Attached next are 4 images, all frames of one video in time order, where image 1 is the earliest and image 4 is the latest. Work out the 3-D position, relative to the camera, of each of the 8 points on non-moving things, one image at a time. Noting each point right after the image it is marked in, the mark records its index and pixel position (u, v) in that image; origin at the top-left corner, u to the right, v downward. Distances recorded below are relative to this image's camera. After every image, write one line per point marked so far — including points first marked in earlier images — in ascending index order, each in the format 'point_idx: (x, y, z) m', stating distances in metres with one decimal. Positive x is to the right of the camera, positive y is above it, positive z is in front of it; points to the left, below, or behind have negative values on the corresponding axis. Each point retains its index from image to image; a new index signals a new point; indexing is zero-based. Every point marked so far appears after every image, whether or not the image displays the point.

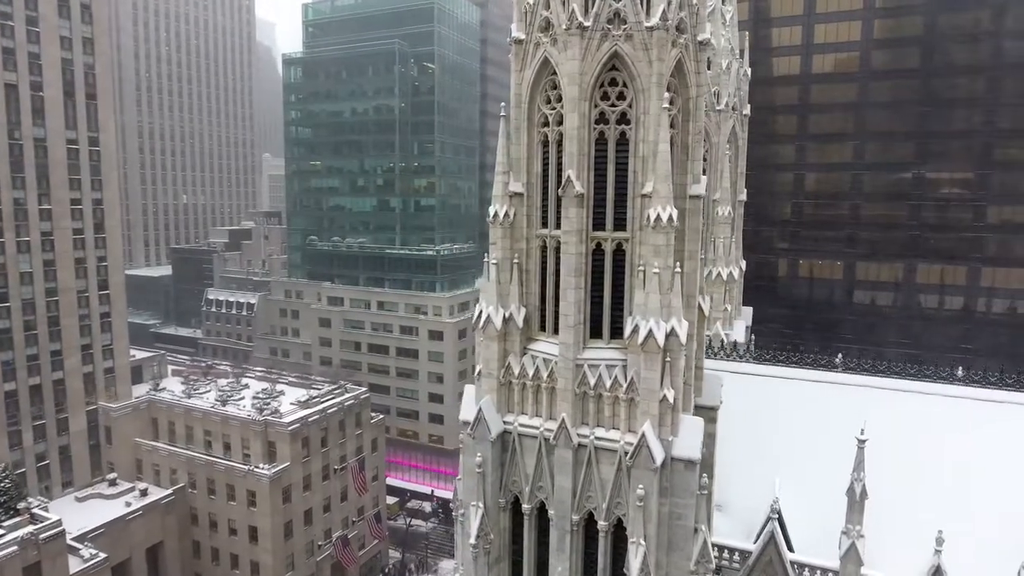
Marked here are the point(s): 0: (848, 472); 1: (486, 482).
0: (+9.7, -5.2, +19.4) m
1: (-0.6, -4.9, +17.1) m
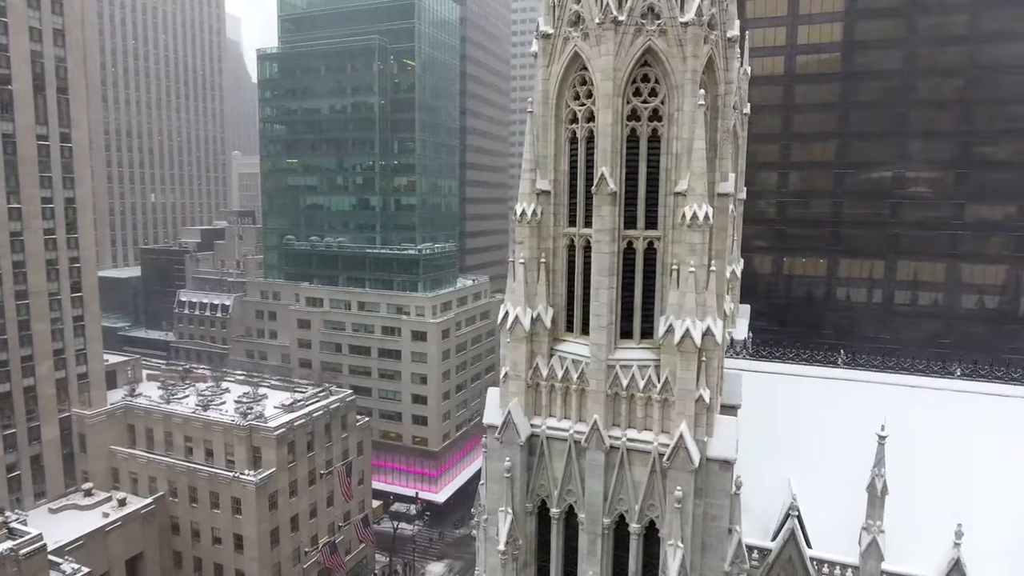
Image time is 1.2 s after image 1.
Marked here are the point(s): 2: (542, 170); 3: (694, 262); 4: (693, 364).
0: (+10.2, -5.2, +19.6) m
1: (0.0, -4.9, +16.8) m
2: (+0.7, +2.8, +16.4) m
3: (+4.1, +0.6, +15.1) m
4: (+4.0, -1.7, +15.1) m
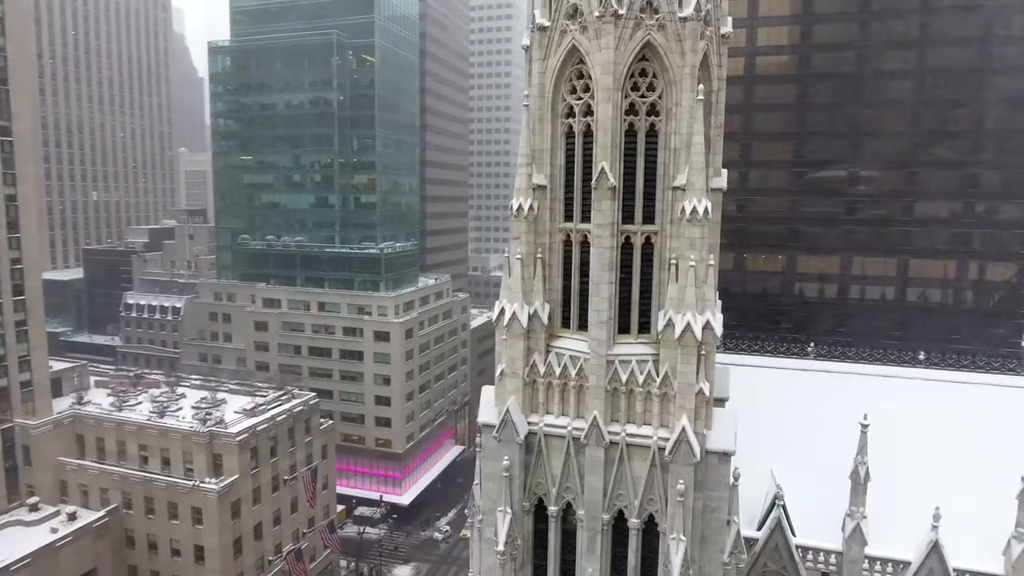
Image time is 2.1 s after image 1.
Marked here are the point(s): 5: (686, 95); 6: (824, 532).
0: (+10.0, -5.0, +20.1) m
1: (0.0, -4.8, +16.5) m
2: (+0.6, +3.0, +16.3) m
3: (+4.1, +0.7, +15.2) m
4: (+4.1, -1.6, +15.2) m
5: (+3.8, +4.3, +15.0) m
6: (+8.7, -6.8, +18.9) m
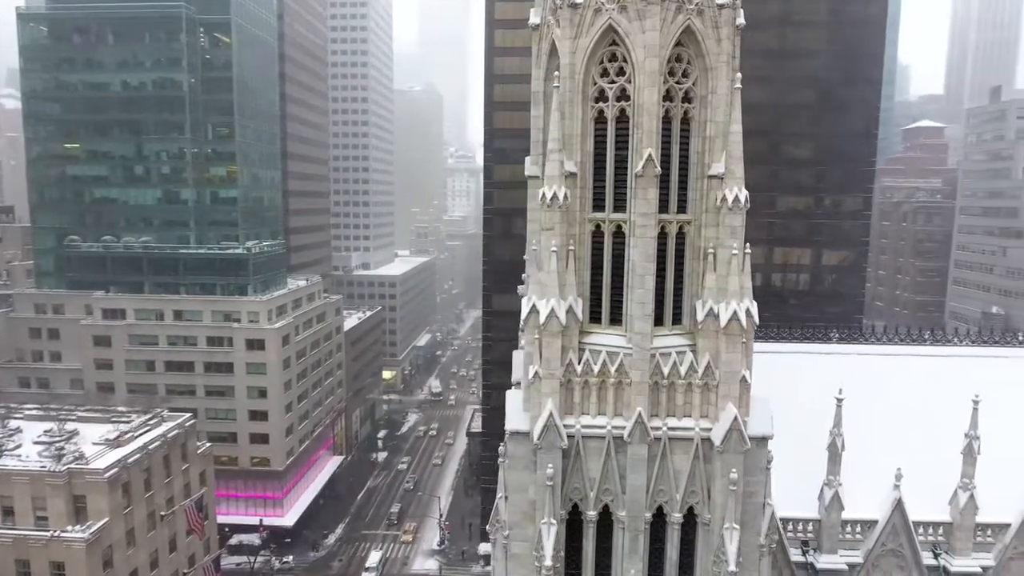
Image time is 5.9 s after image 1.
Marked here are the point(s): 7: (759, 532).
0: (+9.6, -4.5, +21.5) m
1: (+0.9, -4.7, +15.5) m
2: (+1.3, +3.1, +15.3) m
3: (+5.0, +1.0, +15.2) m
4: (+5.0, -1.3, +15.2) m
5: (+4.7, +4.5, +14.9) m
6: (+8.7, -6.3, +20.0) m
7: (+5.8, -5.8, +15.9) m
